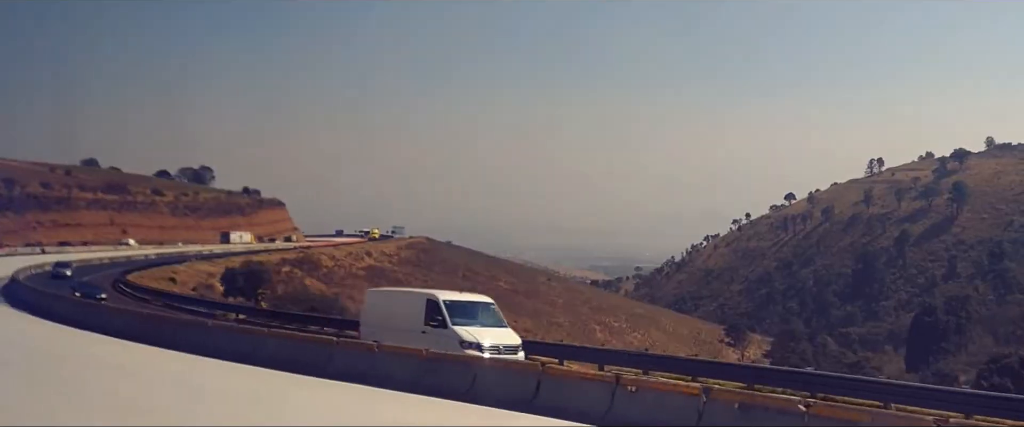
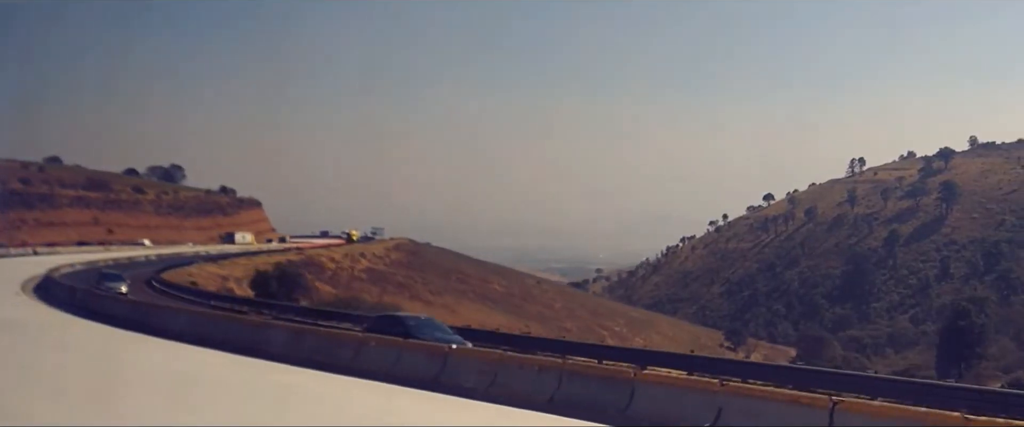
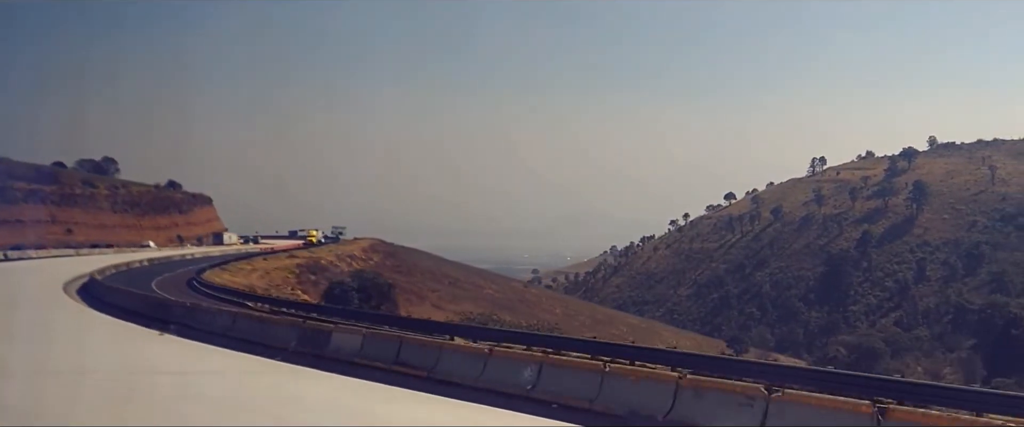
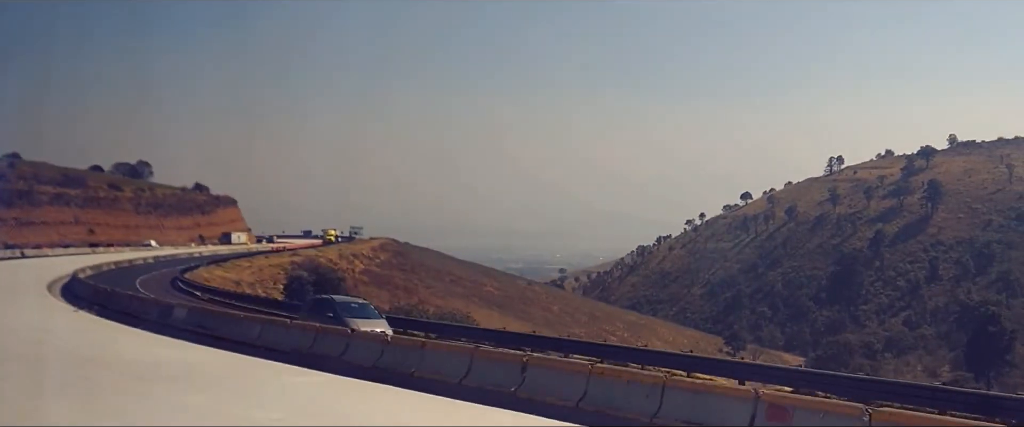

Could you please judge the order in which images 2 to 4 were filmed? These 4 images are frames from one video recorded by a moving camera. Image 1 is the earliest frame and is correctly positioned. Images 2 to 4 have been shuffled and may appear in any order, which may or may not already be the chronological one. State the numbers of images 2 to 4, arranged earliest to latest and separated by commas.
2, 4, 3
